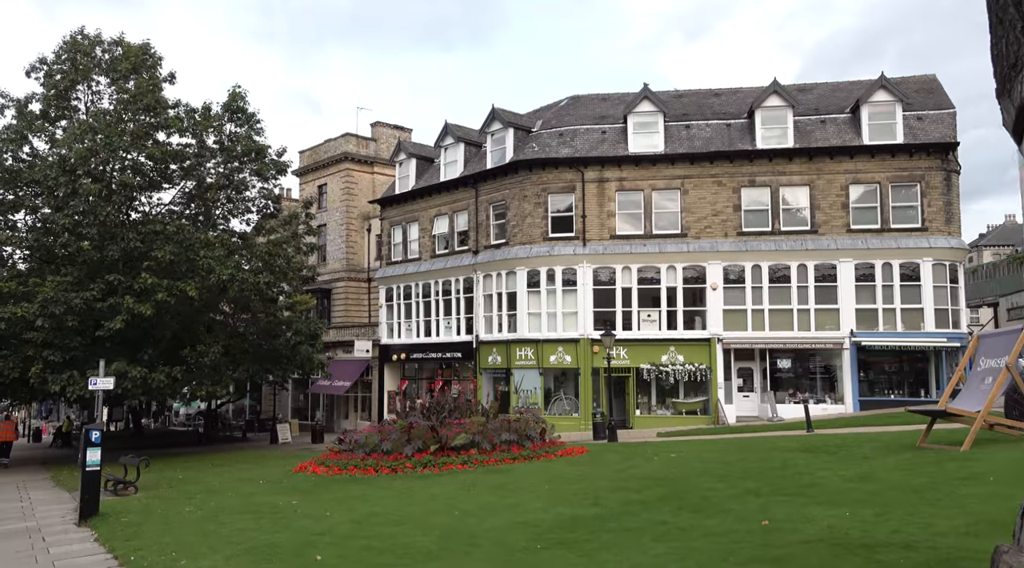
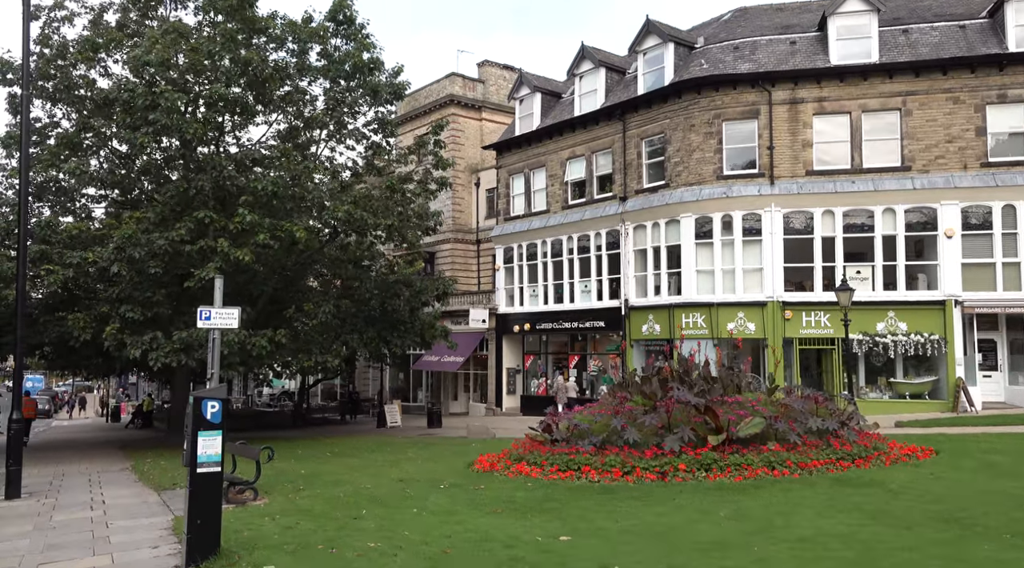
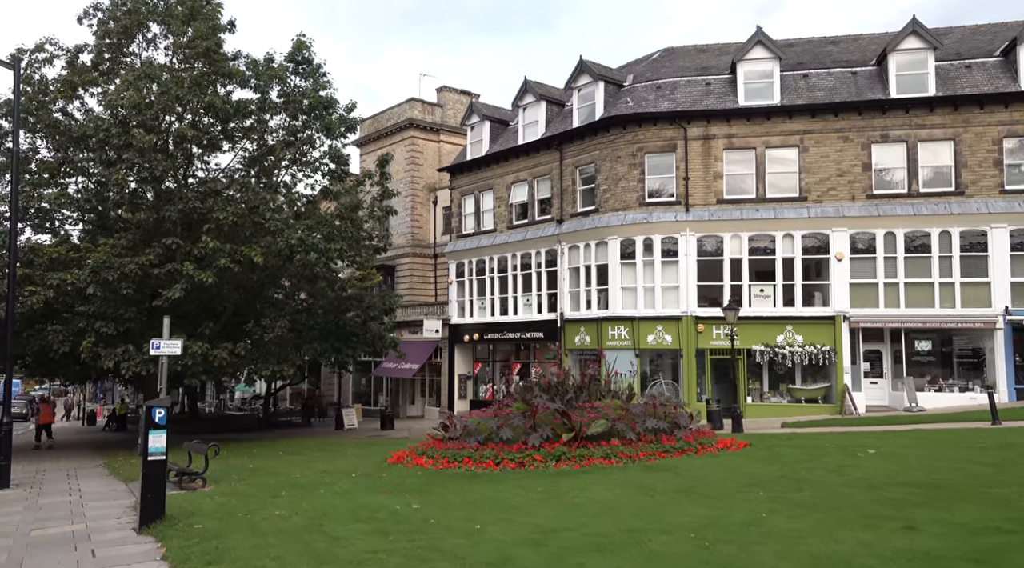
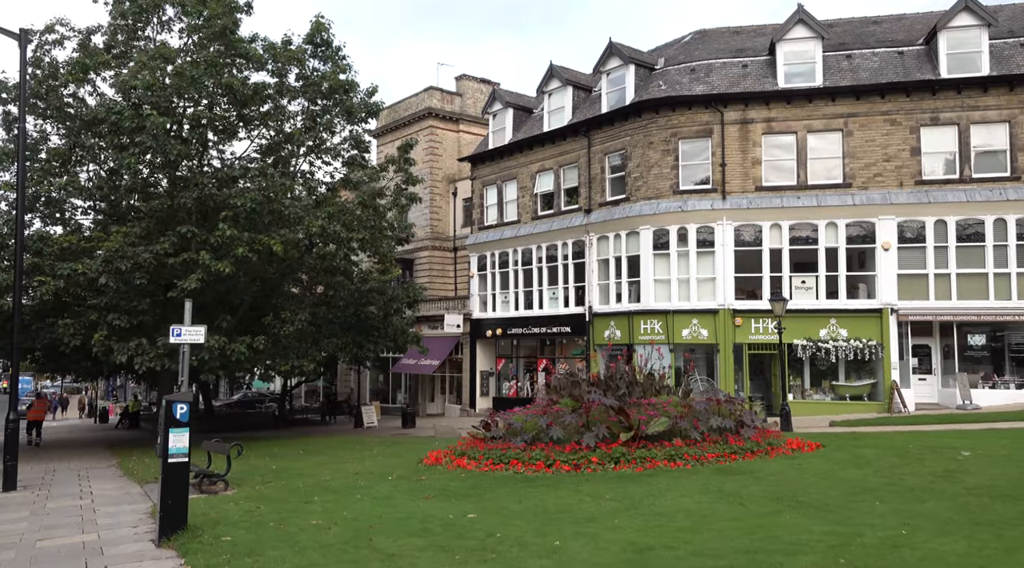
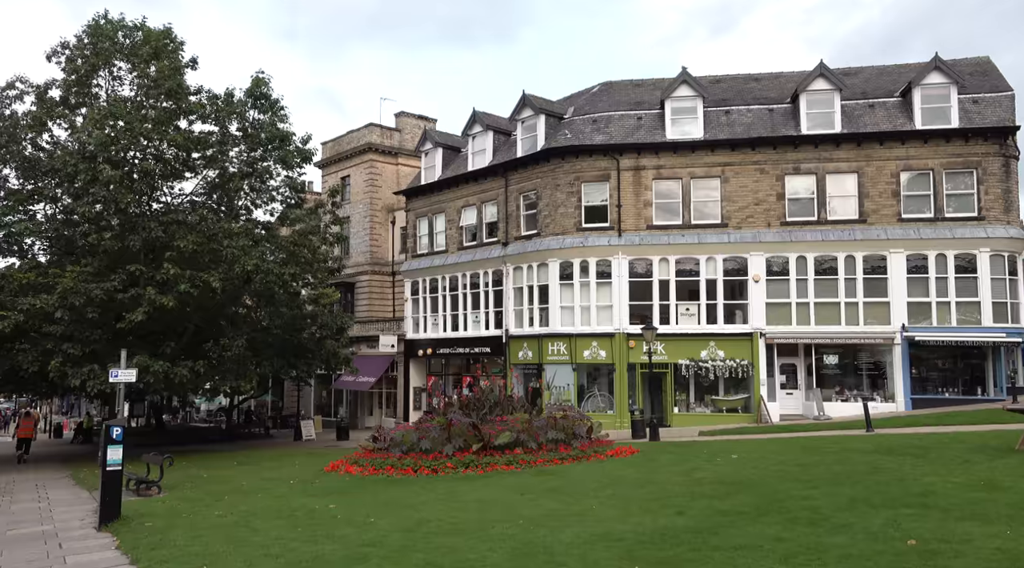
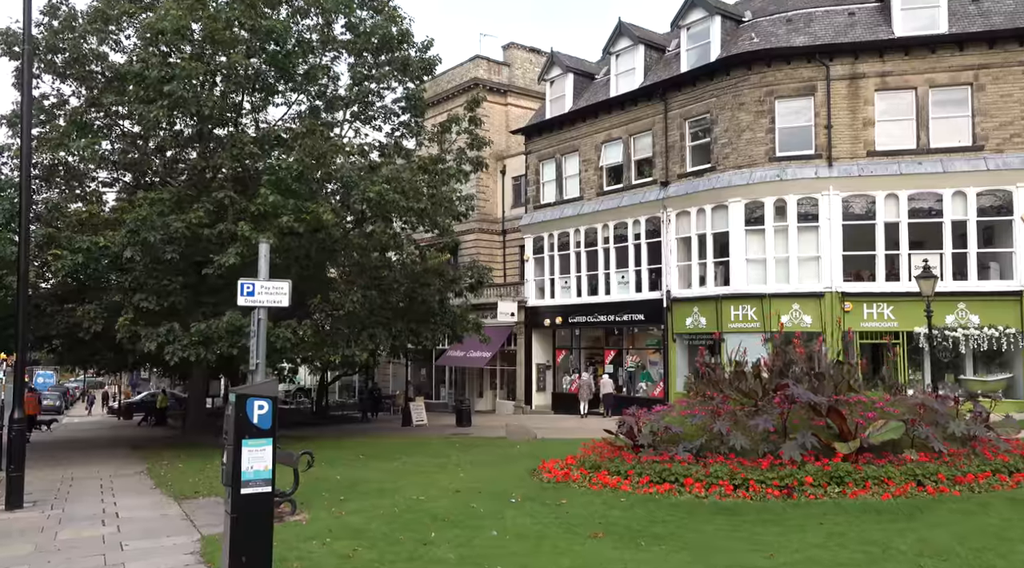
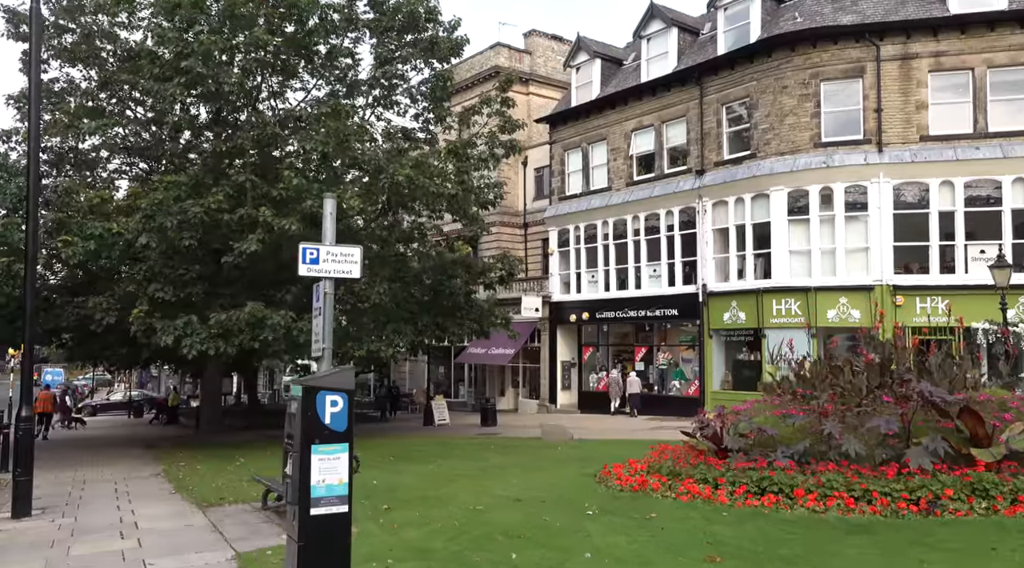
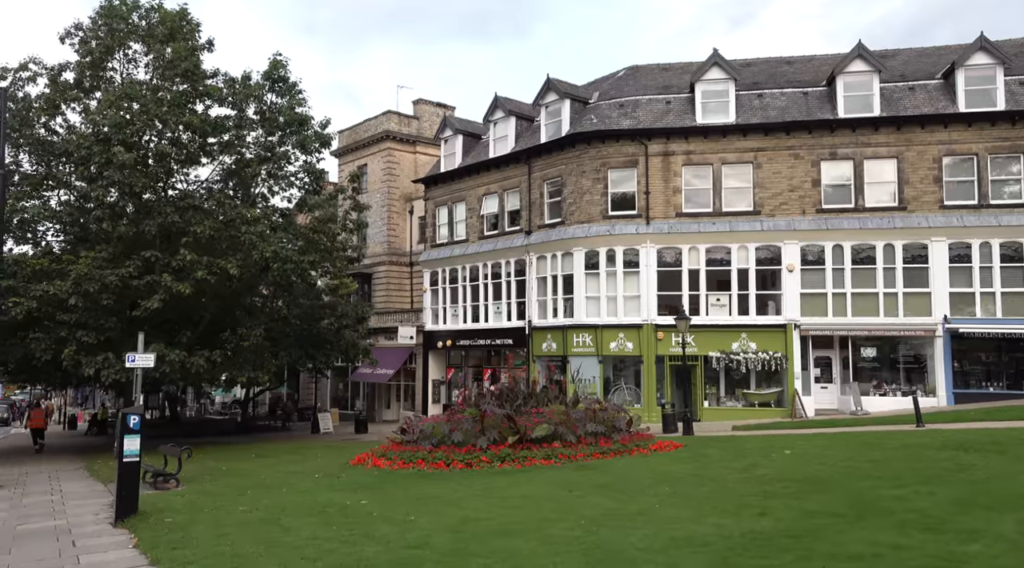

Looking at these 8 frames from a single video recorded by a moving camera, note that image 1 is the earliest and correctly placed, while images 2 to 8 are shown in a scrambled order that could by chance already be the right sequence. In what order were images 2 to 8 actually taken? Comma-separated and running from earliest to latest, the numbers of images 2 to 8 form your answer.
5, 8, 3, 4, 2, 6, 7
